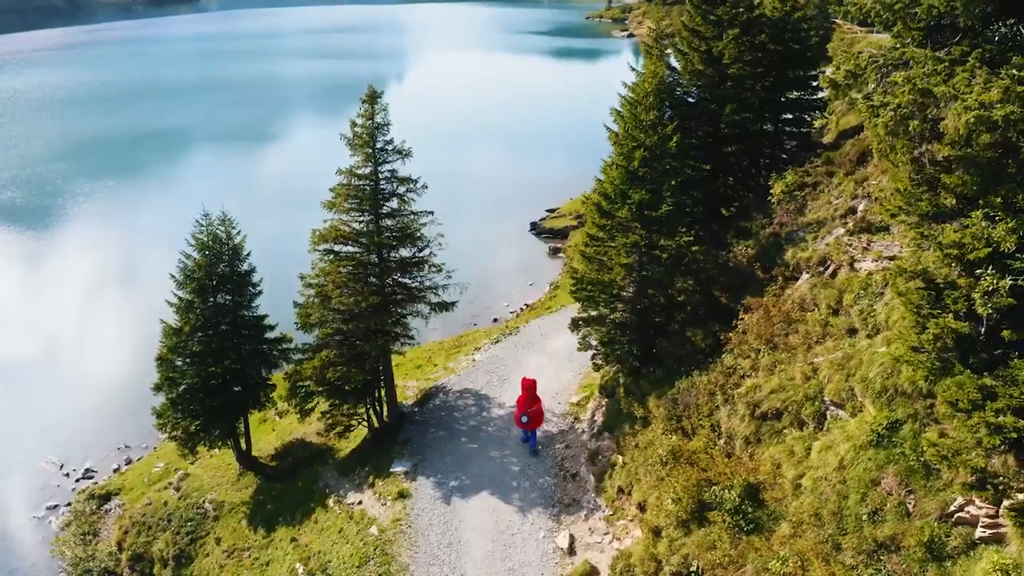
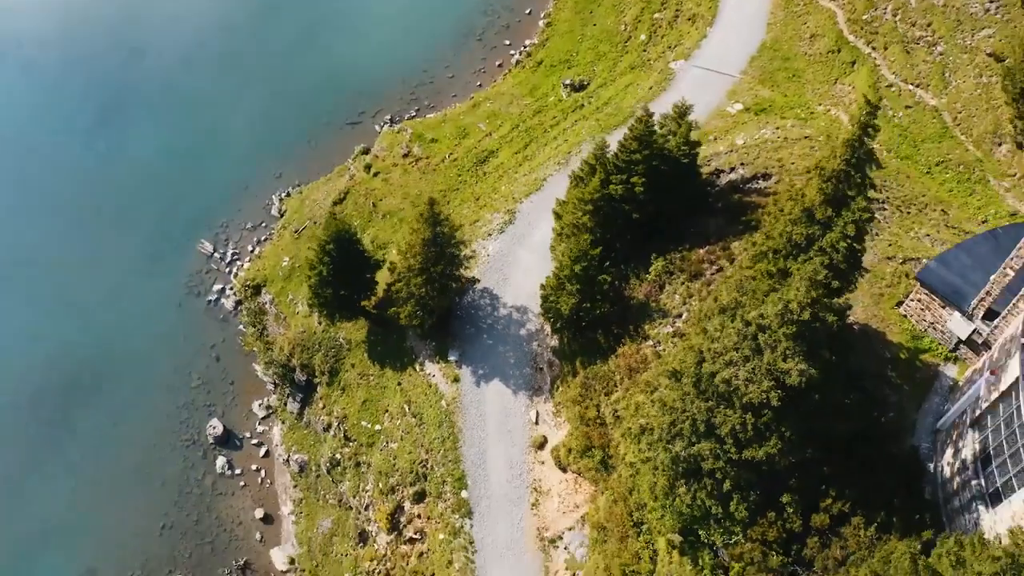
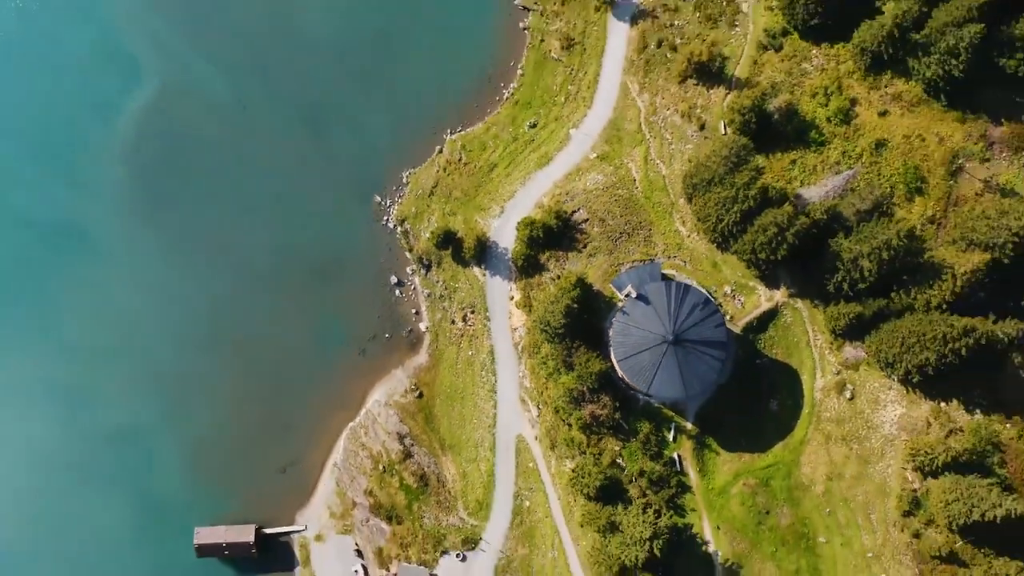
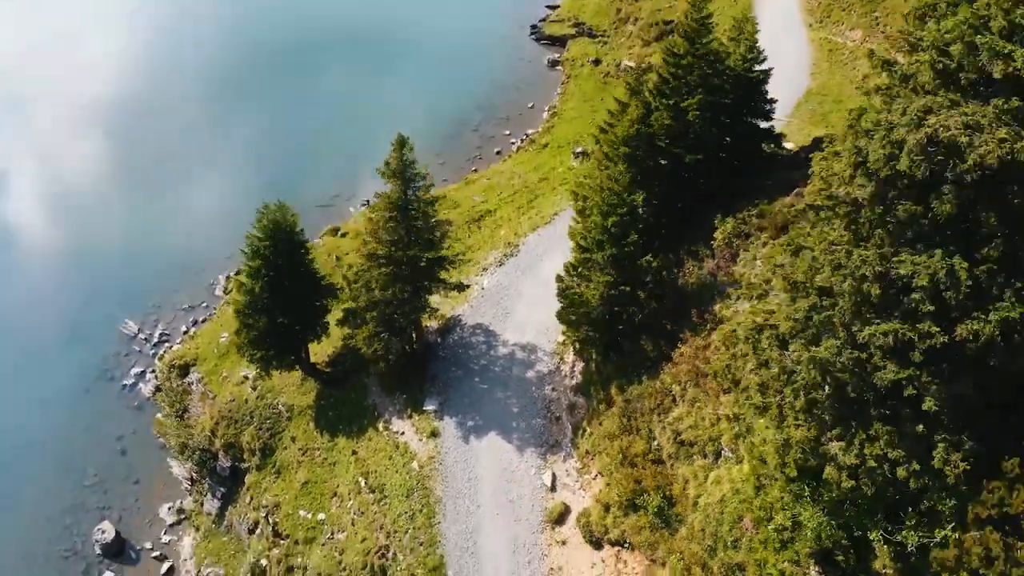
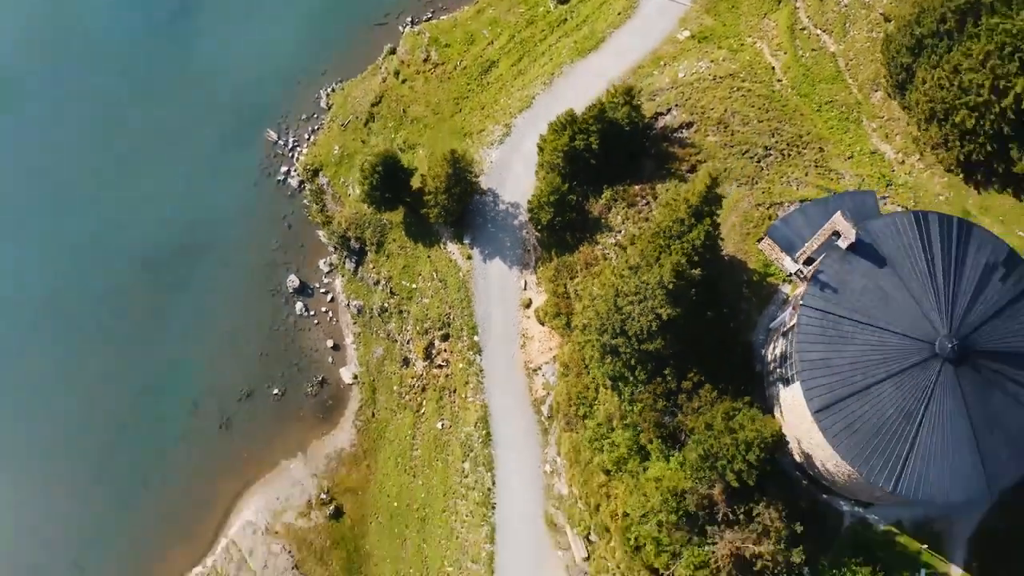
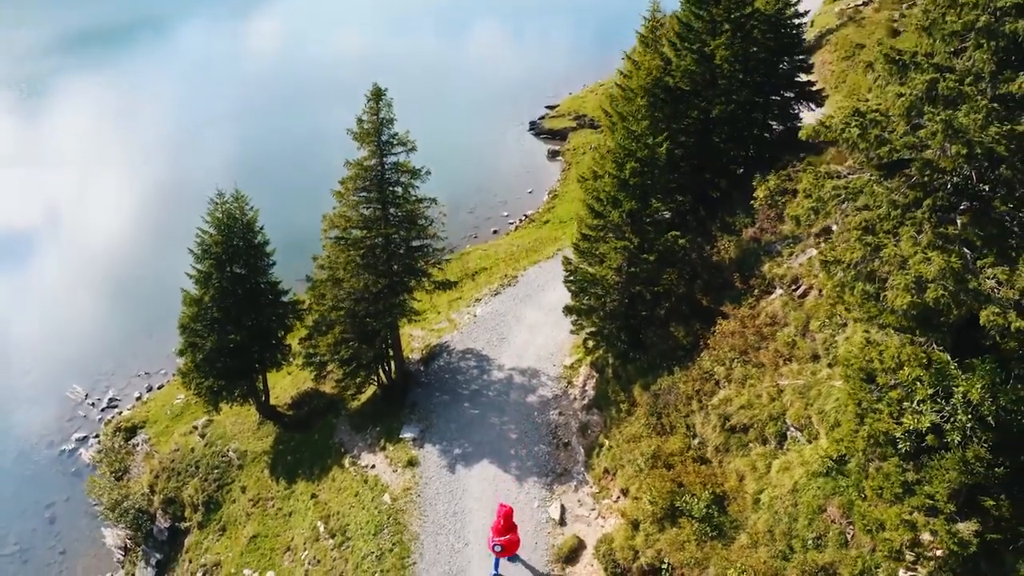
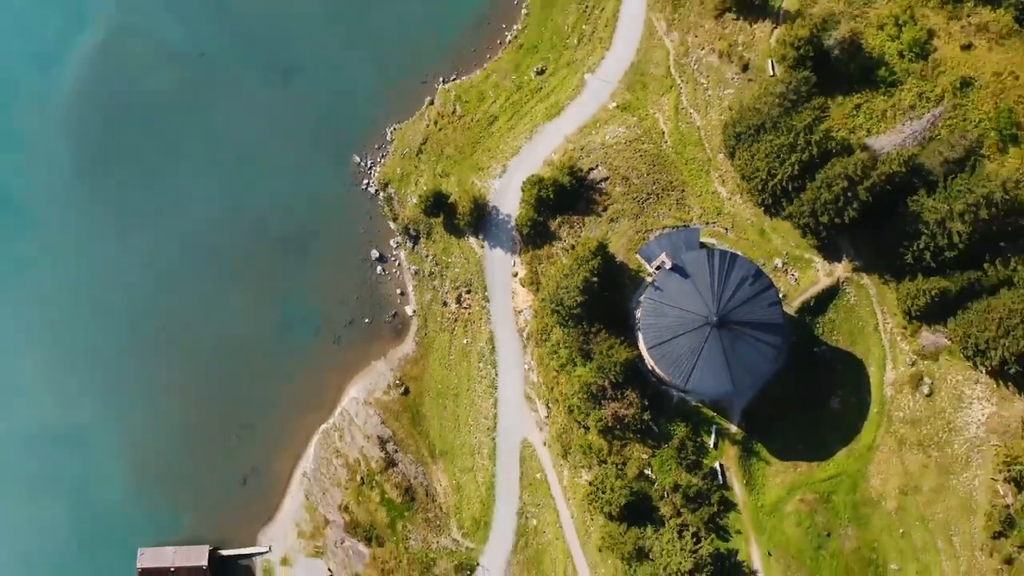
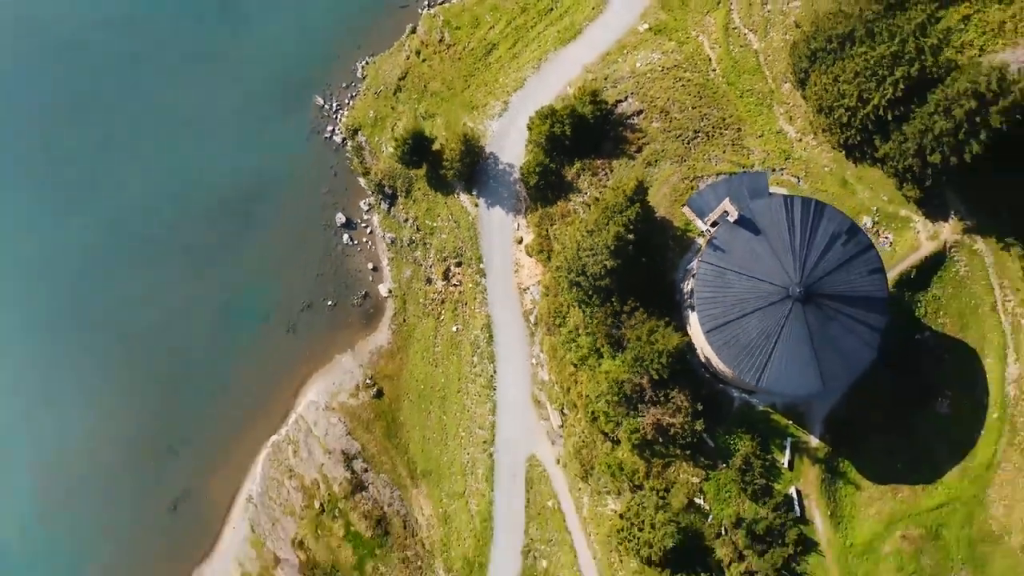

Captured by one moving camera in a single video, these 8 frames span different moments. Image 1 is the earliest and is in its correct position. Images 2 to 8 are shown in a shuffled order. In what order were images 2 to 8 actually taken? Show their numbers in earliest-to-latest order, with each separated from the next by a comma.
6, 4, 2, 5, 8, 7, 3
